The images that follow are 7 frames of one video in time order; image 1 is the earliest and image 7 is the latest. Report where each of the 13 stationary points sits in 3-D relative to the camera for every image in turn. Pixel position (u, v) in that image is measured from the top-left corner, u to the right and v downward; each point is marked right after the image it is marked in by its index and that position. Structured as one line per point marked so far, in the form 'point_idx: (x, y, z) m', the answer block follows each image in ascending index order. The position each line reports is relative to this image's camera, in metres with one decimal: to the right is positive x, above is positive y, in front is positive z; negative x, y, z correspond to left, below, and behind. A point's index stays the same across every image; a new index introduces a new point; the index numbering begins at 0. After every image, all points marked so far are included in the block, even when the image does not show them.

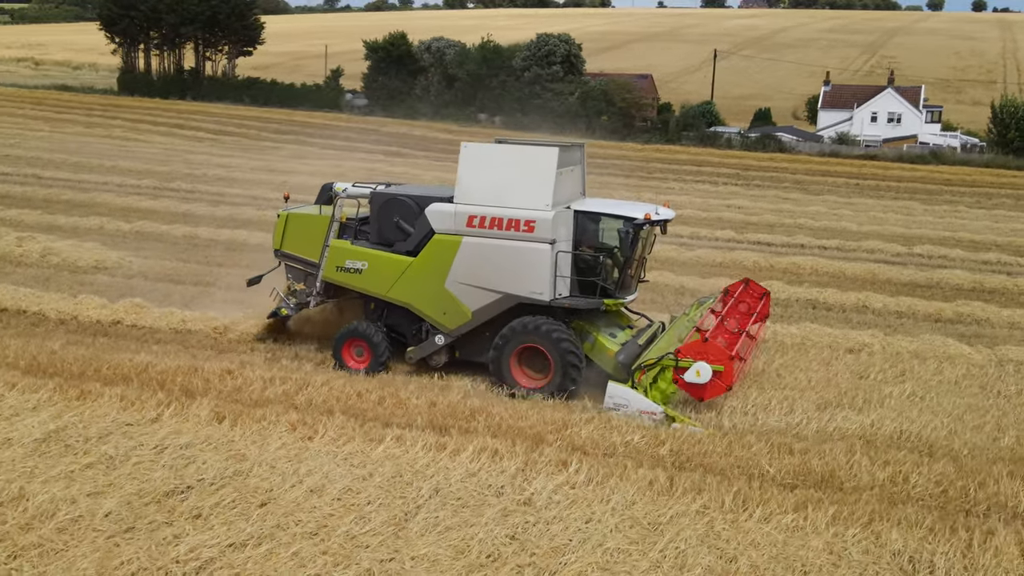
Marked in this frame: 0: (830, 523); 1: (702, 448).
0: (+1.6, -1.2, +5.0) m
1: (+1.2, -1.0, +6.1) m
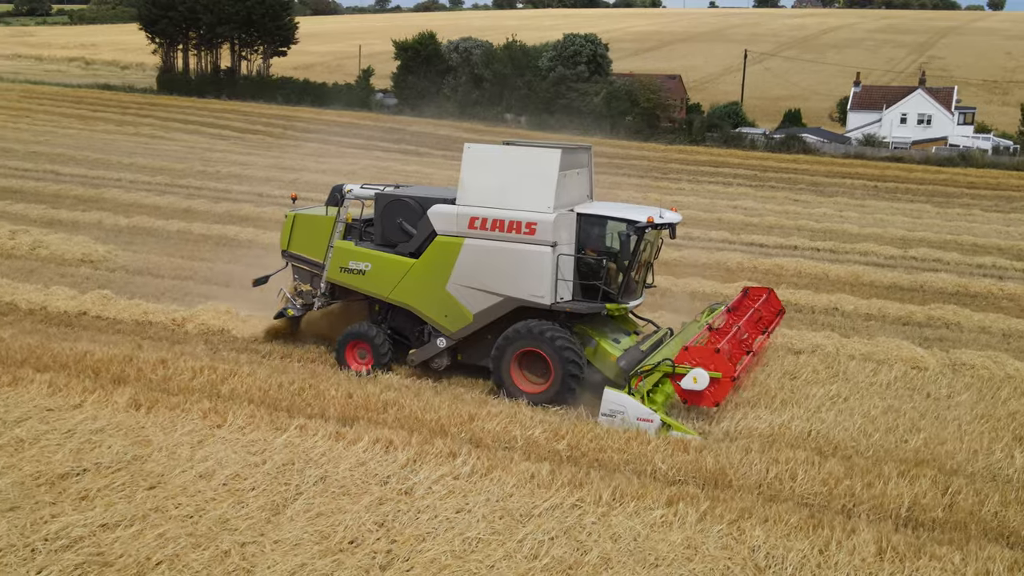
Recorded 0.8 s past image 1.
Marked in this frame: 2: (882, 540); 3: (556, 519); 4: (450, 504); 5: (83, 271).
0: (+1.0, -1.2, +5.1) m
1: (+0.6, -1.0, +6.1) m
2: (+1.8, -1.3, +4.9) m
3: (+0.2, -1.2, +5.1) m
4: (-0.3, -1.1, +5.3) m
5: (-5.0, +0.2, +11.5) m
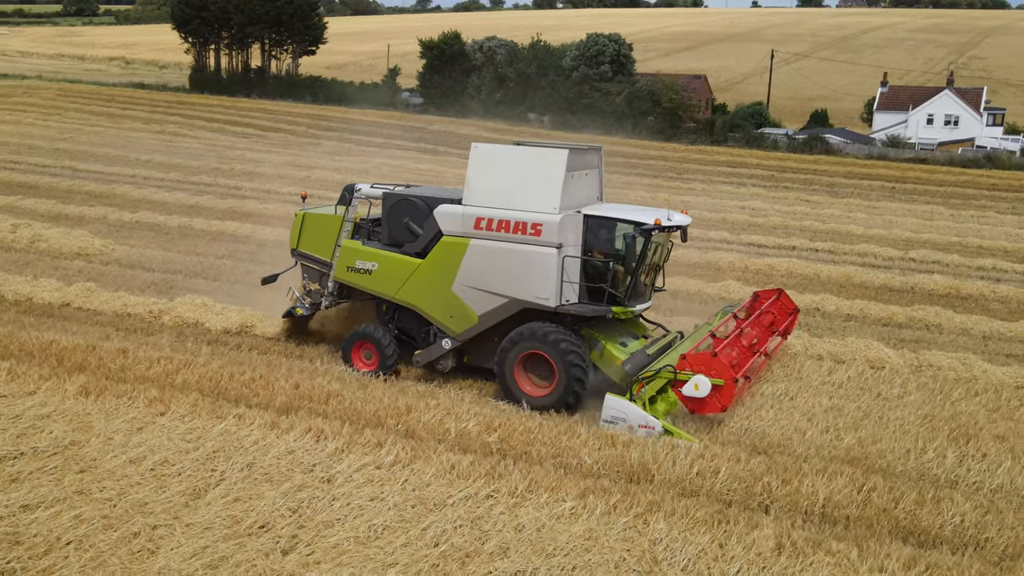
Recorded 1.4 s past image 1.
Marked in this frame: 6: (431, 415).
0: (+0.5, -1.2, +5.2) m
1: (+0.1, -0.9, +6.2) m
2: (+1.4, -1.2, +4.9) m
3: (-0.2, -1.2, +5.2) m
4: (-0.8, -1.1, +5.4) m
5: (-5.2, +0.3, +11.8) m
6: (-0.5, -0.8, +6.5) m
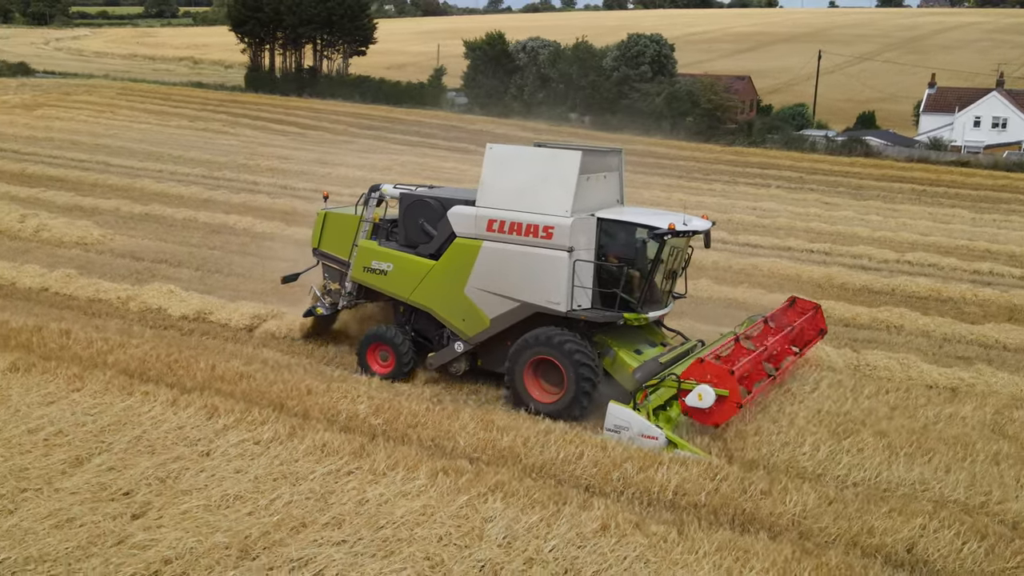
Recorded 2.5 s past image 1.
0: (-0.3, -1.1, +5.4) m
1: (-0.6, -0.9, +6.4) m
2: (+0.5, -1.2, +5.1) m
3: (-1.1, -1.1, +5.5) m
4: (-1.6, -1.0, +5.7) m
5: (-5.5, +0.4, +12.4) m
6: (-1.2, -0.7, +6.8) m
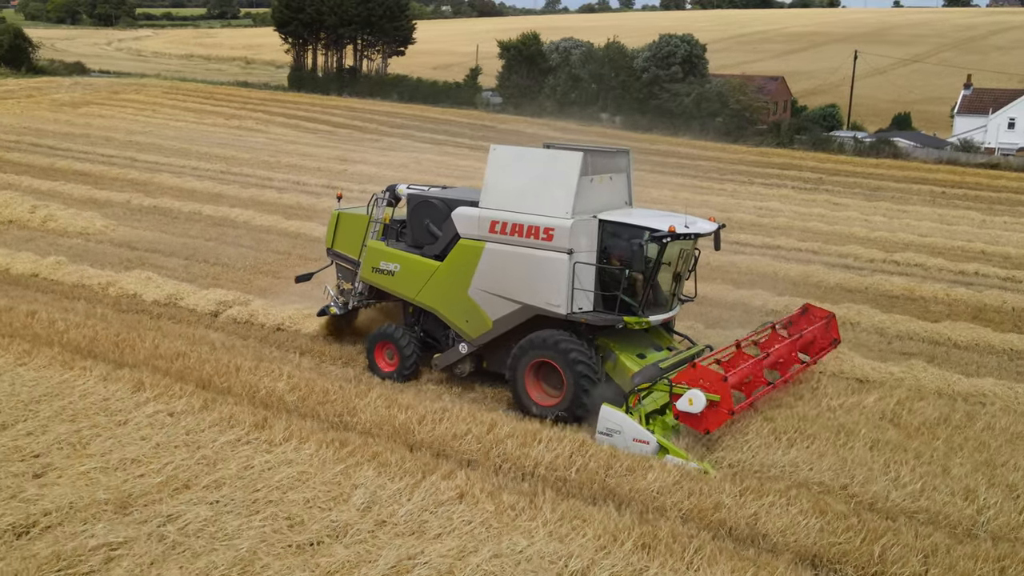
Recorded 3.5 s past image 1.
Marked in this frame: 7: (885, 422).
0: (-1.0, -1.0, +5.7) m
1: (-1.3, -0.8, +6.8) m
2: (-0.2, -1.1, +5.4) m
3: (-1.8, -1.0, +5.9) m
4: (-2.3, -0.9, +6.1) m
5: (-5.8, +0.6, +13.1) m
6: (-1.9, -0.6, +7.2) m
7: (+2.6, -0.9, +6.8) m
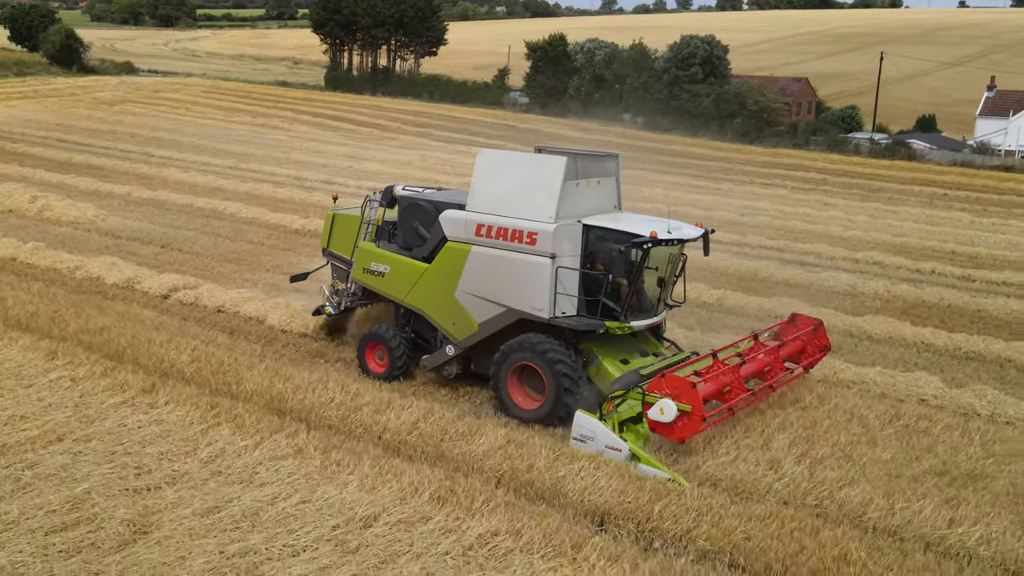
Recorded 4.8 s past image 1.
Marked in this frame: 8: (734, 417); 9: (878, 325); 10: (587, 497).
0: (-2.0, -0.9, +6.4) m
1: (-2.2, -0.6, +7.5) m
2: (-1.2, -1.0, +6.0) m
3: (-2.7, -0.8, +6.5) m
4: (-3.2, -0.7, +6.8) m
5: (-6.4, +0.8, +13.9) m
6: (-2.8, -0.5, +7.9) m
7: (+1.6, -0.8, +7.2) m
8: (+1.6, -0.9, +6.9) m
9: (+4.0, -0.4, +10.7) m
10: (+0.4, -1.2, +5.5) m
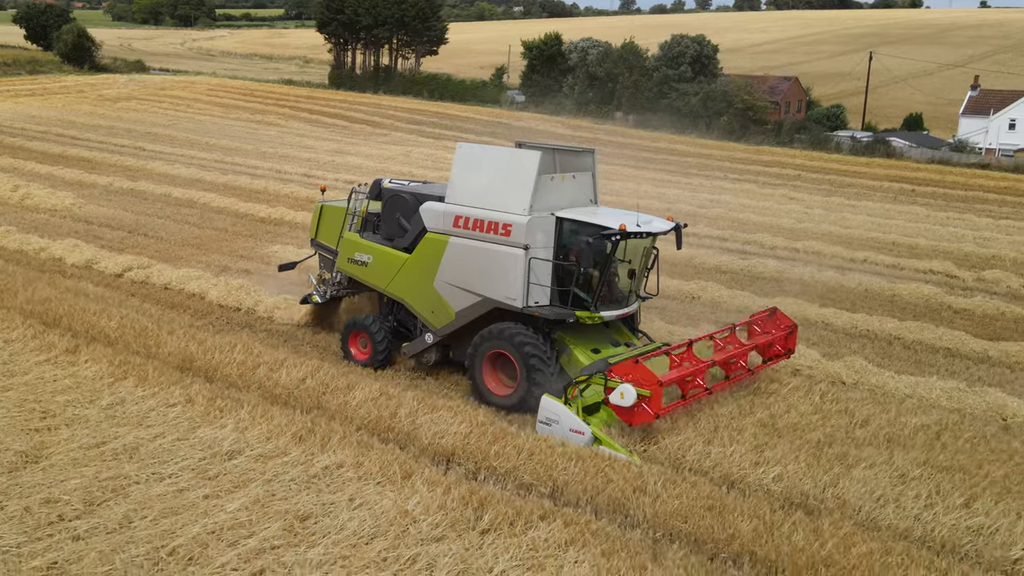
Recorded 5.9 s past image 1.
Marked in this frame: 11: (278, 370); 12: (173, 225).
0: (-2.9, -0.6, +7.1) m
1: (-3.0, -0.4, +8.2) m
2: (-2.1, -0.7, +6.7) m
3: (-3.6, -0.6, +7.3) m
4: (-4.1, -0.5, +7.6) m
5: (-7.1, +1.1, +14.8) m
6: (-3.6, -0.3, +8.6) m
7: (+0.8, -0.6, +7.9) m
8: (+0.7, -0.7, +7.5) m
9: (+3.2, -0.2, +11.3) m
10: (-0.5, -1.0, +6.2) m
11: (-1.7, -0.6, +7.3) m
12: (-5.1, +1.0, +14.9) m
